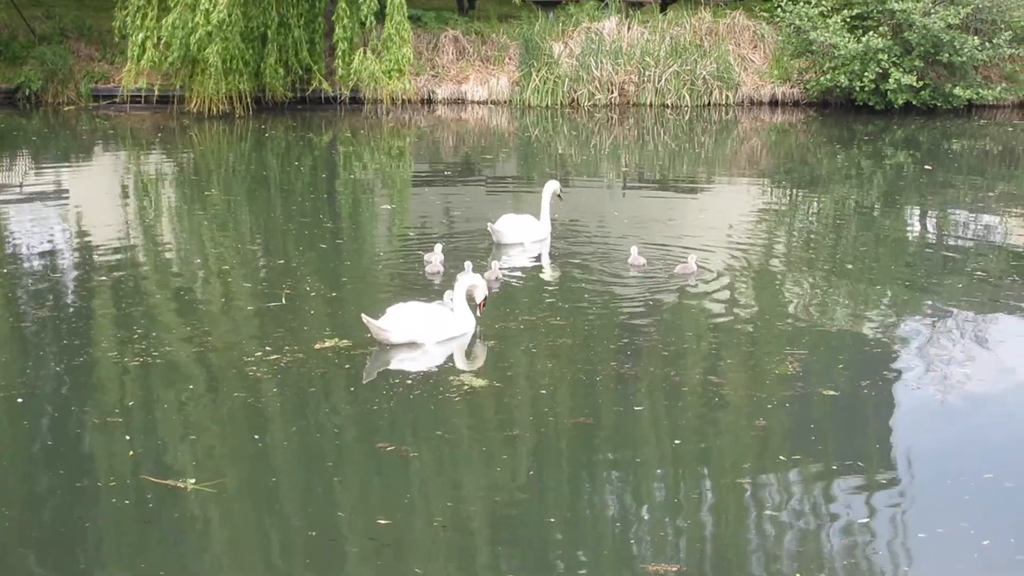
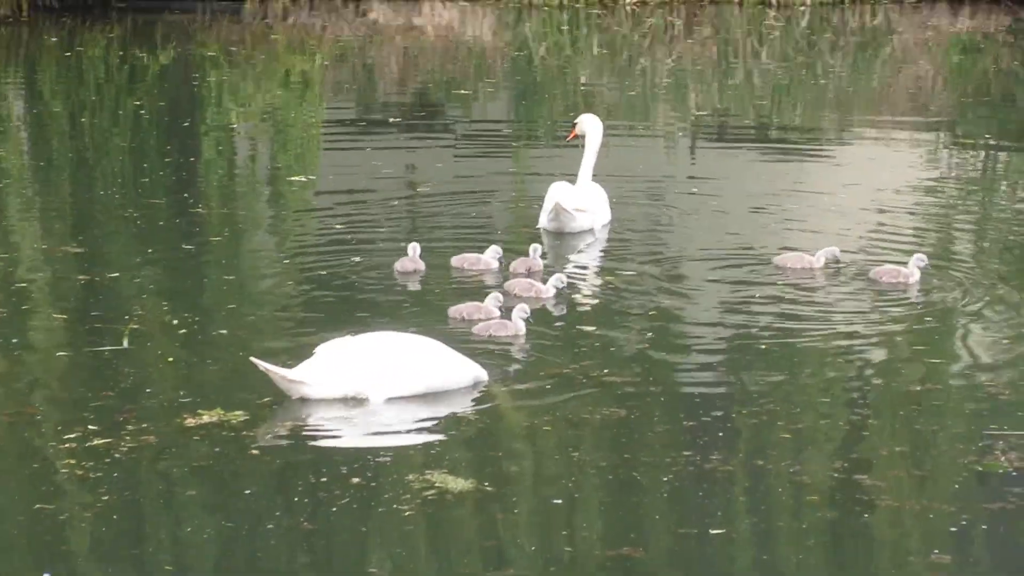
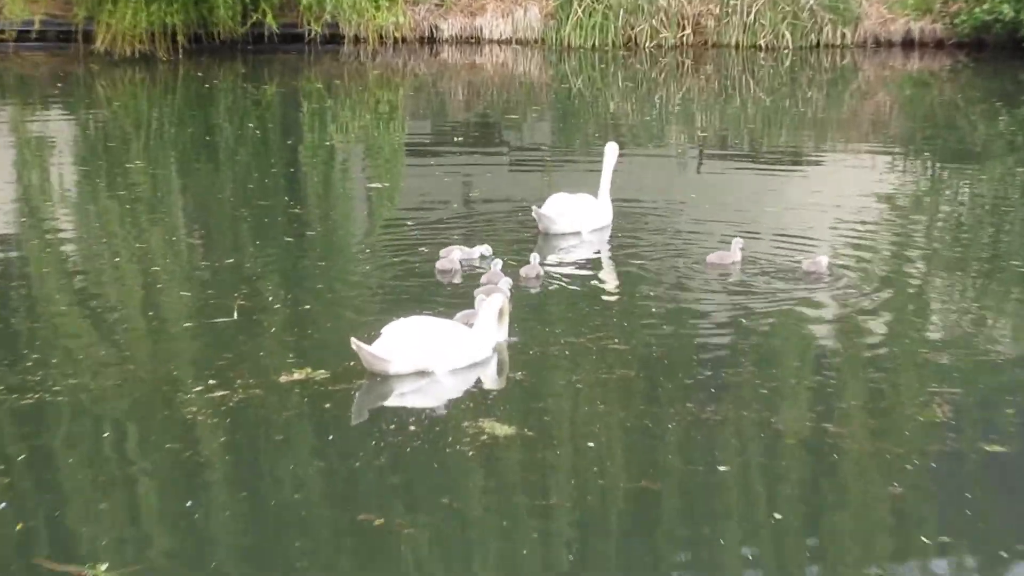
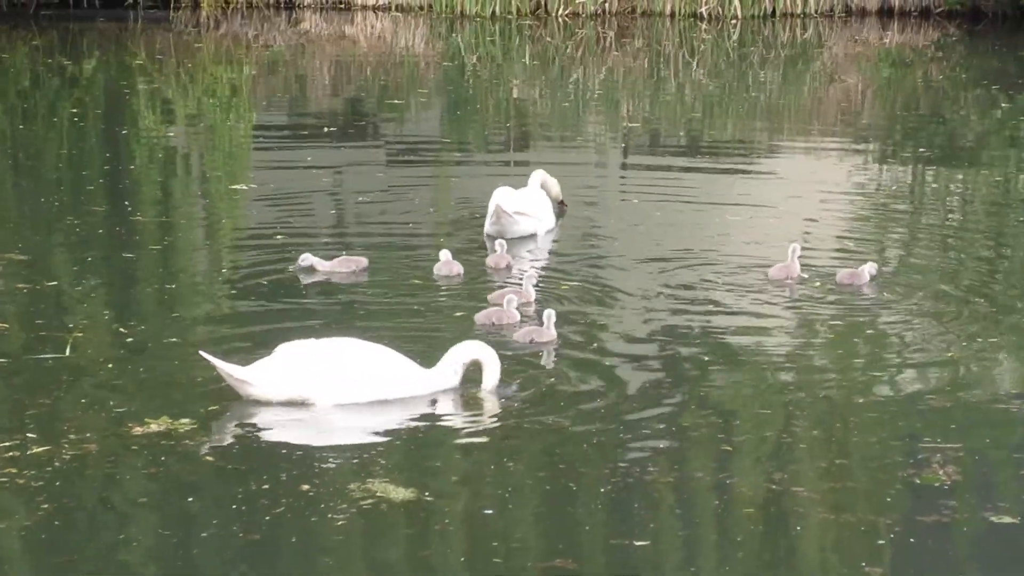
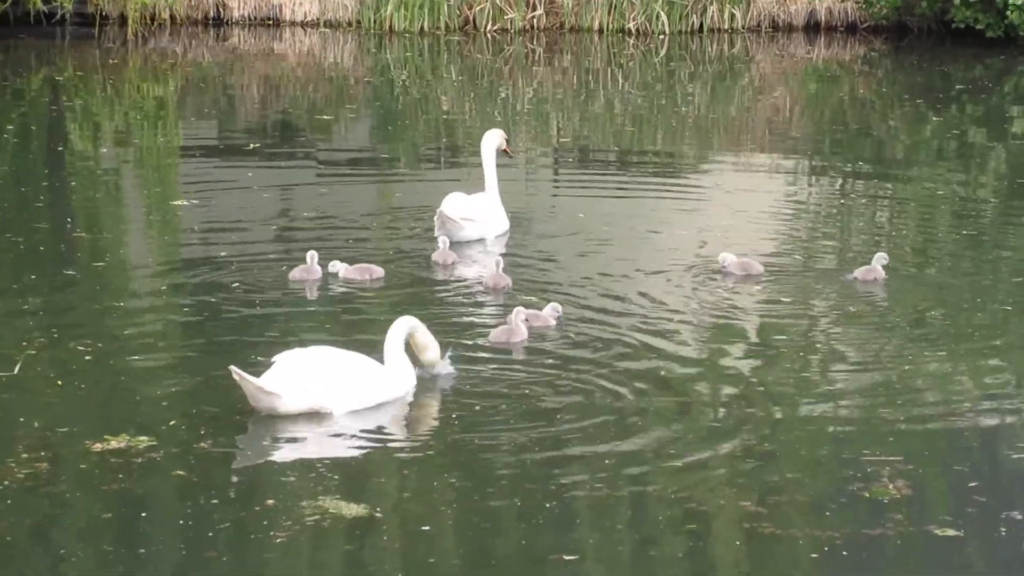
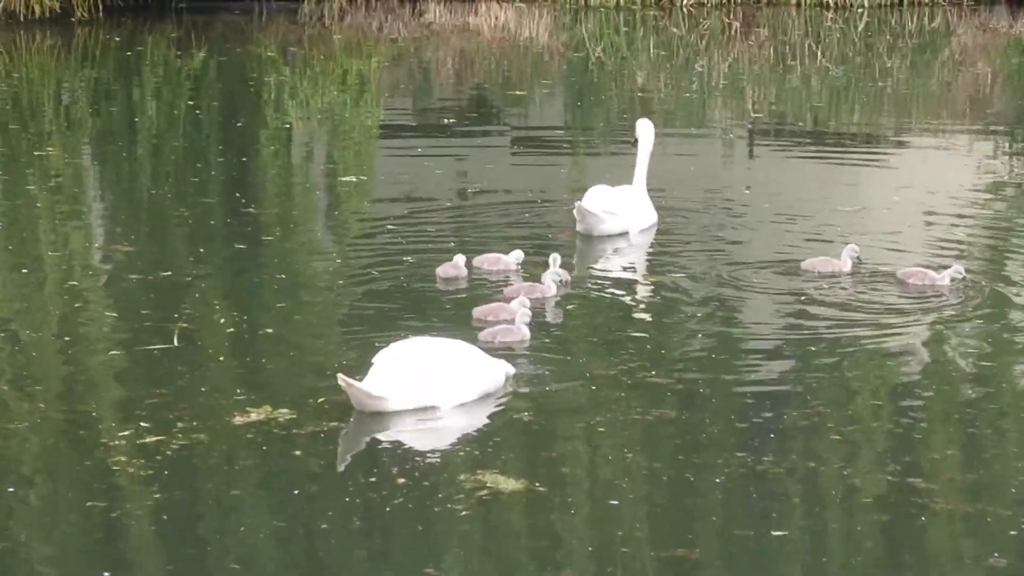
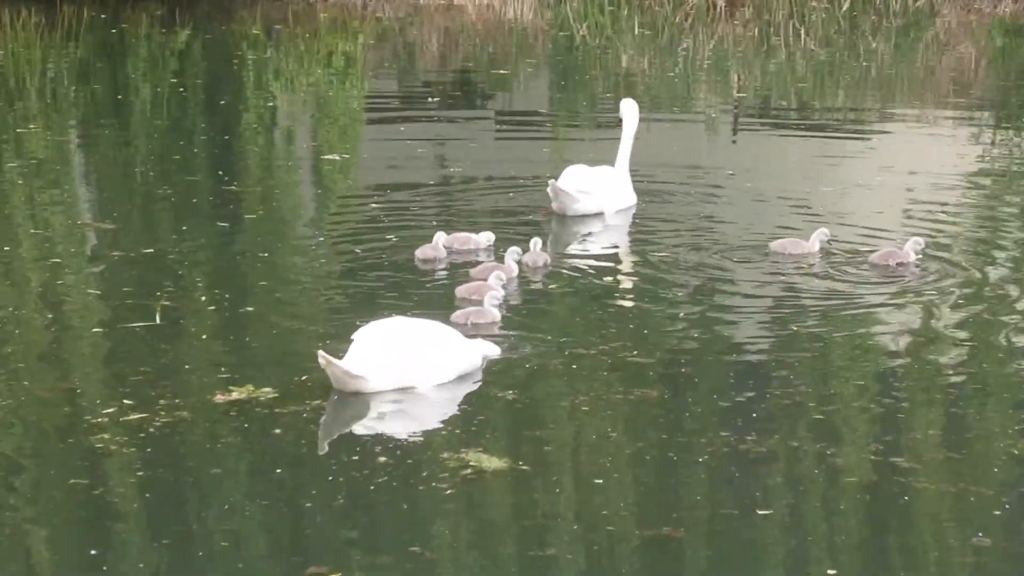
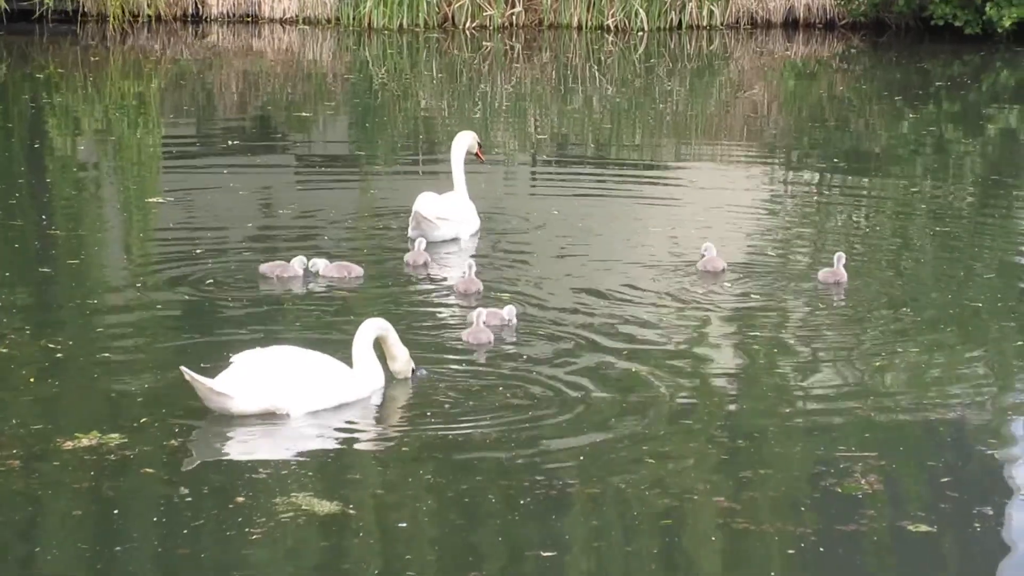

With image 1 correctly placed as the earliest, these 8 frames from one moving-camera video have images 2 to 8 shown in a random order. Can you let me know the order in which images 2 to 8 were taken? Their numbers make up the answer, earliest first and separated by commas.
3, 7, 6, 2, 4, 8, 5
